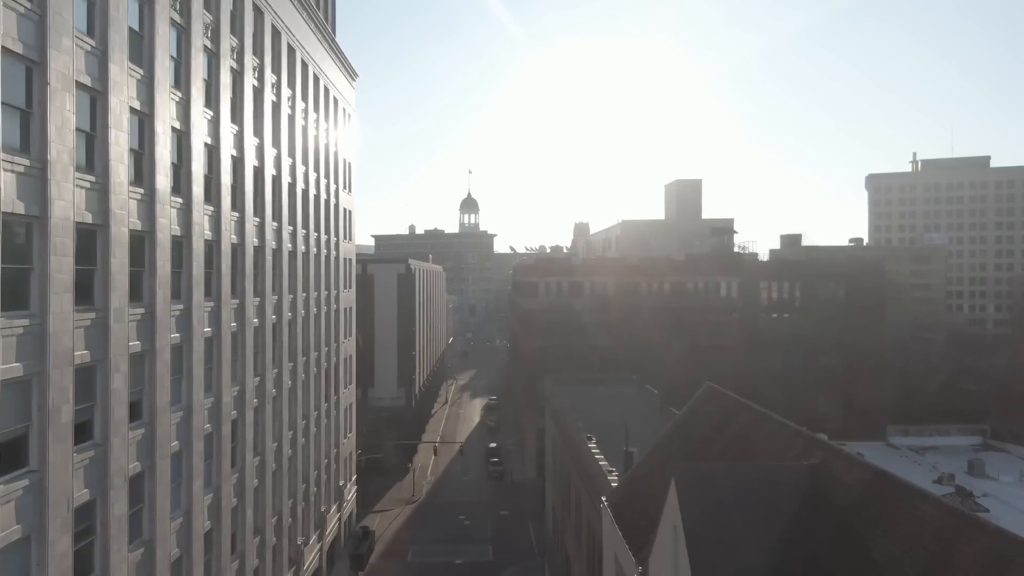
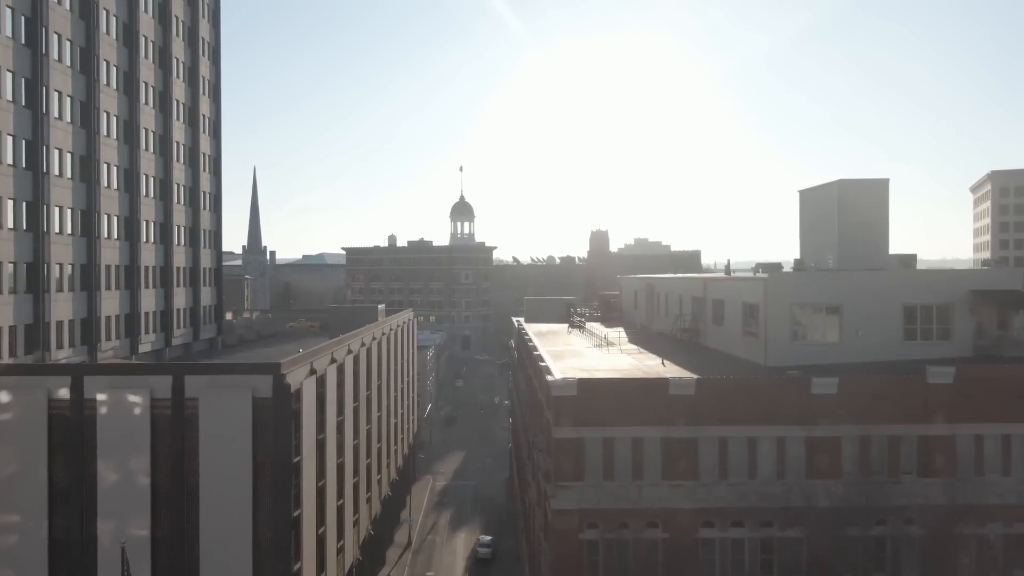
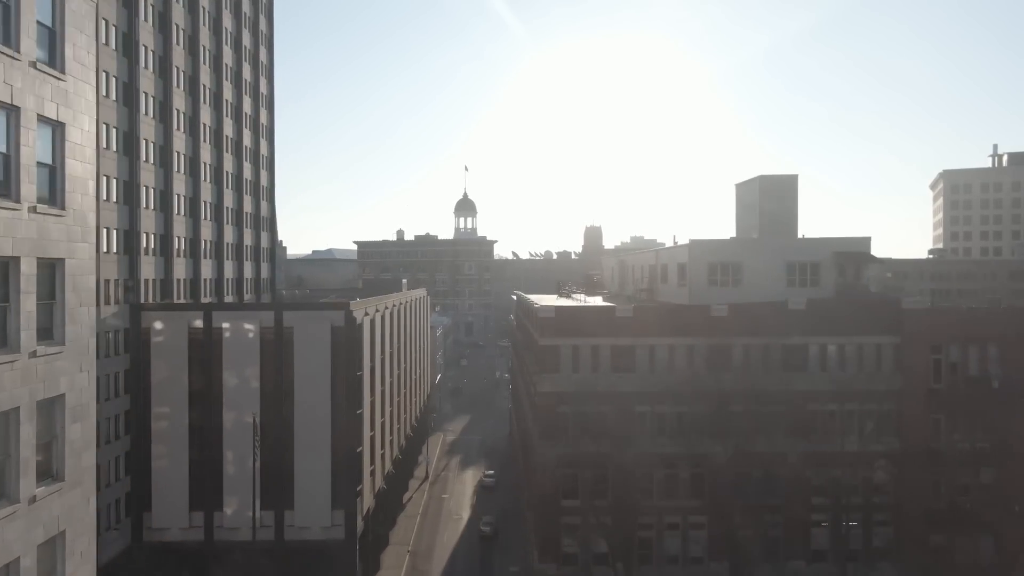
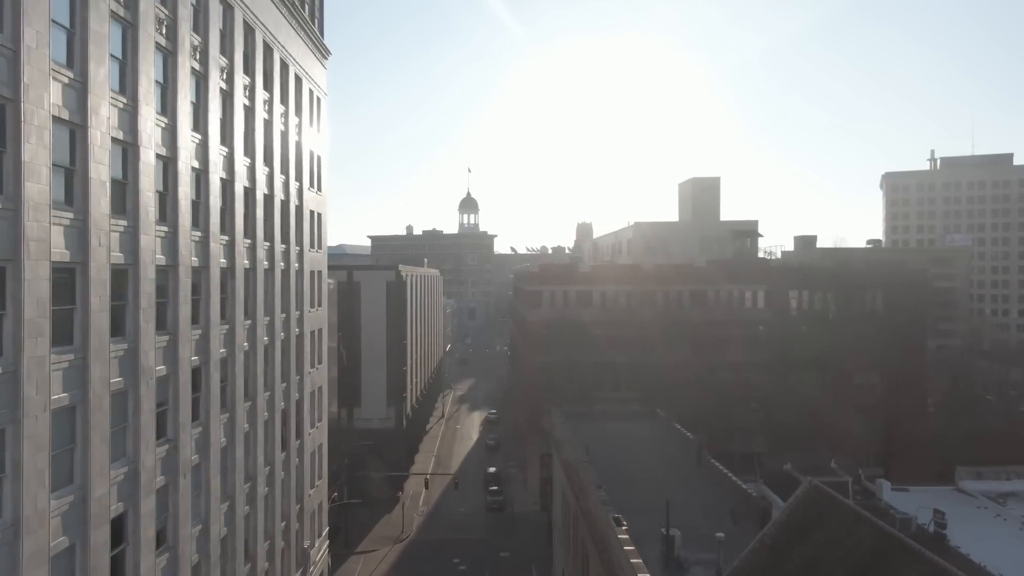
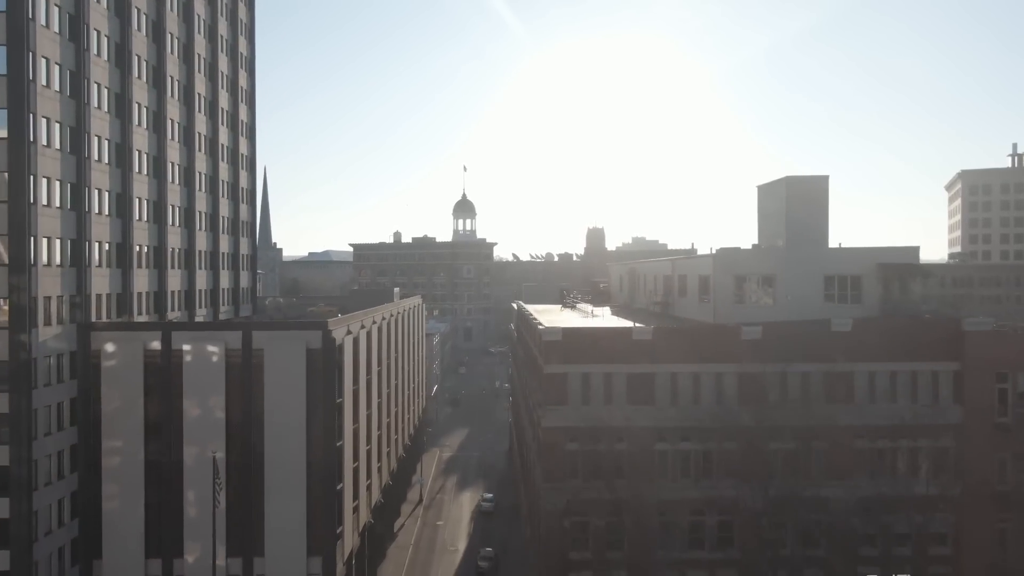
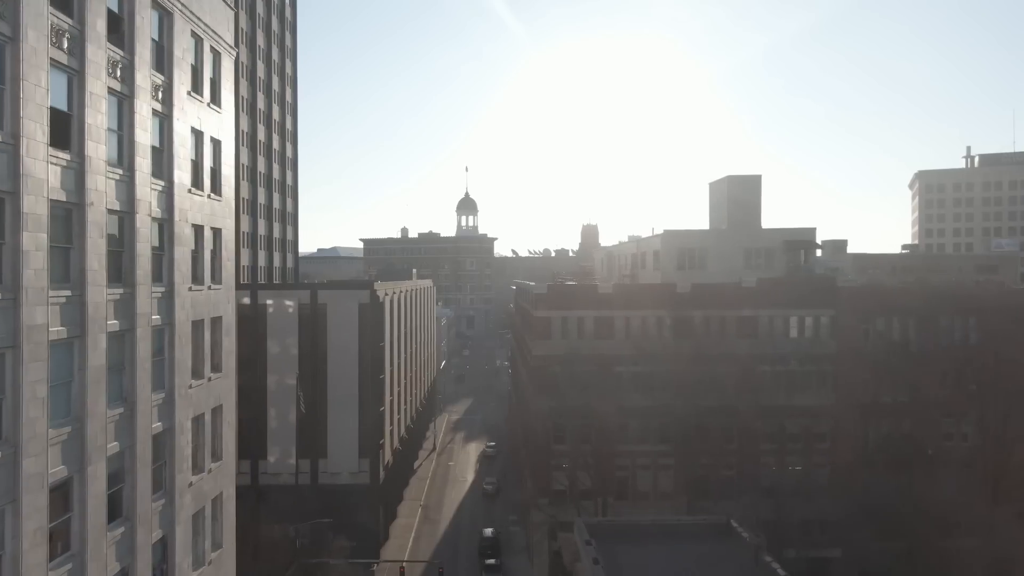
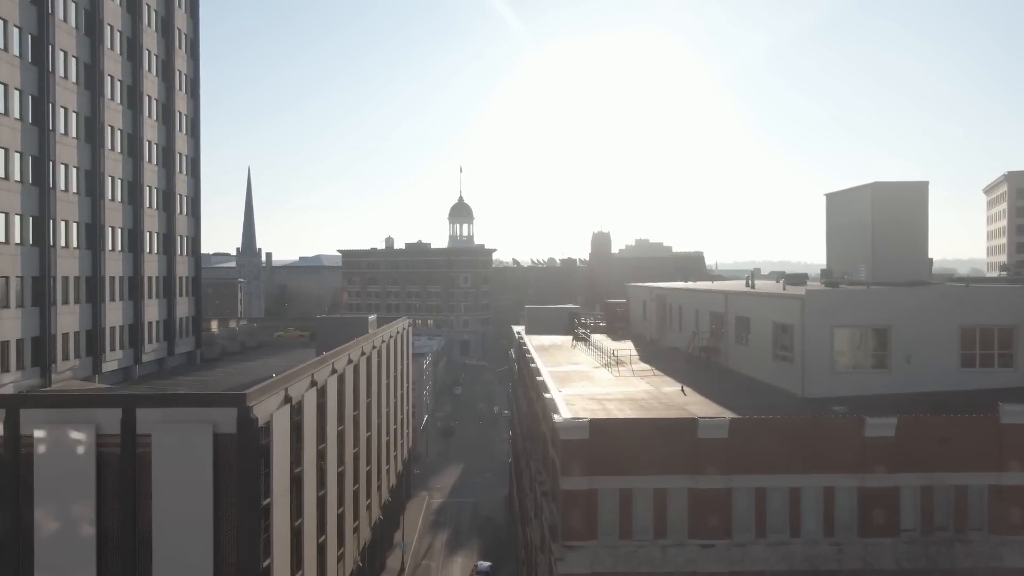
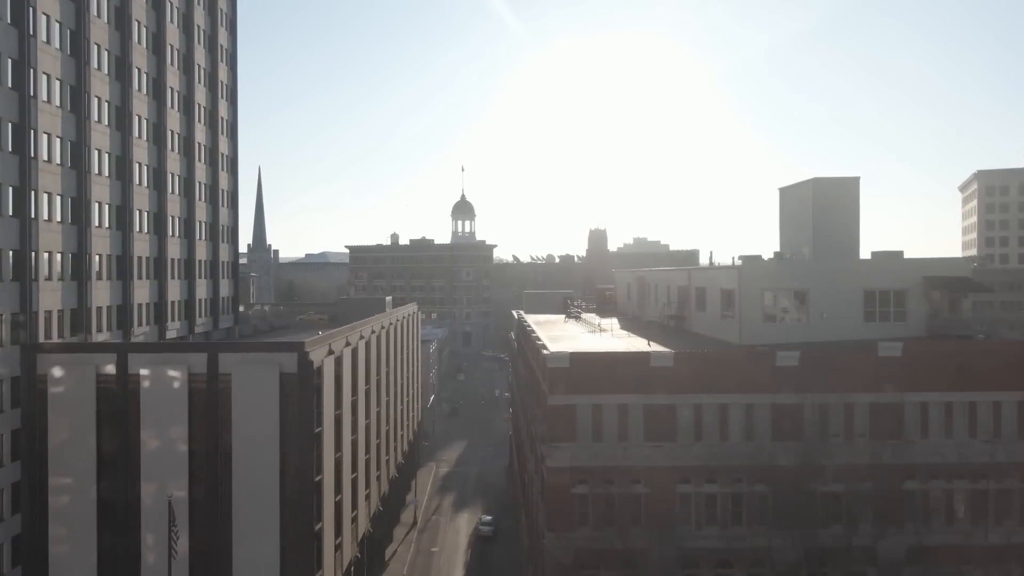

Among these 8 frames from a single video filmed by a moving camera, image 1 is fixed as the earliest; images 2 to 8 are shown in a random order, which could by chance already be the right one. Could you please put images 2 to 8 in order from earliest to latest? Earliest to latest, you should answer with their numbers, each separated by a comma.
4, 6, 3, 5, 8, 2, 7
